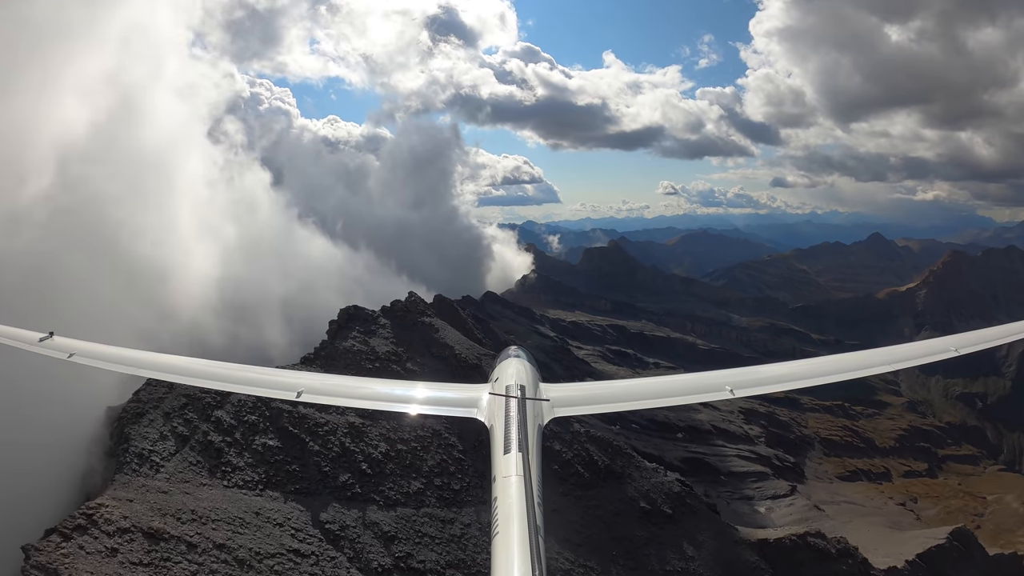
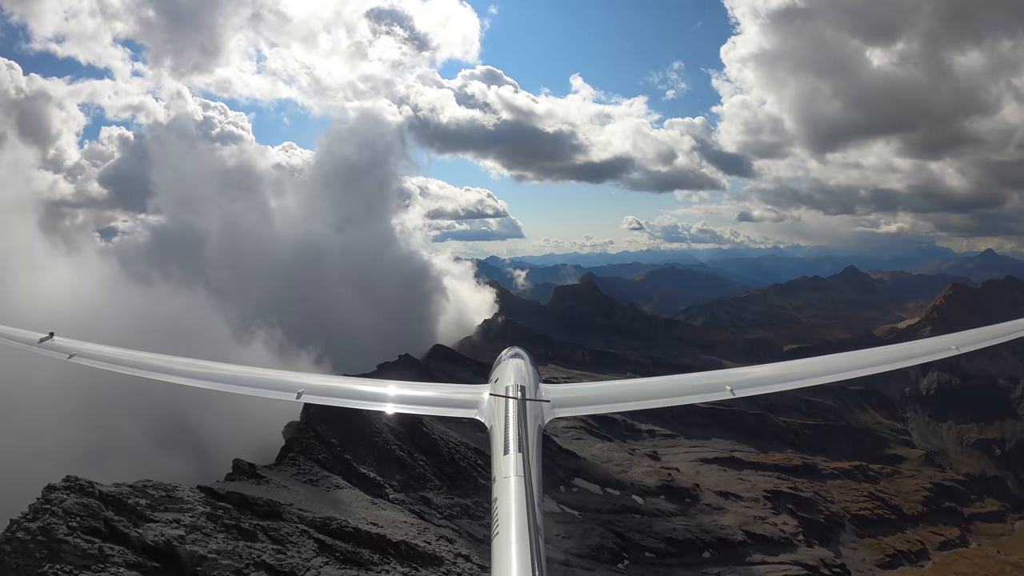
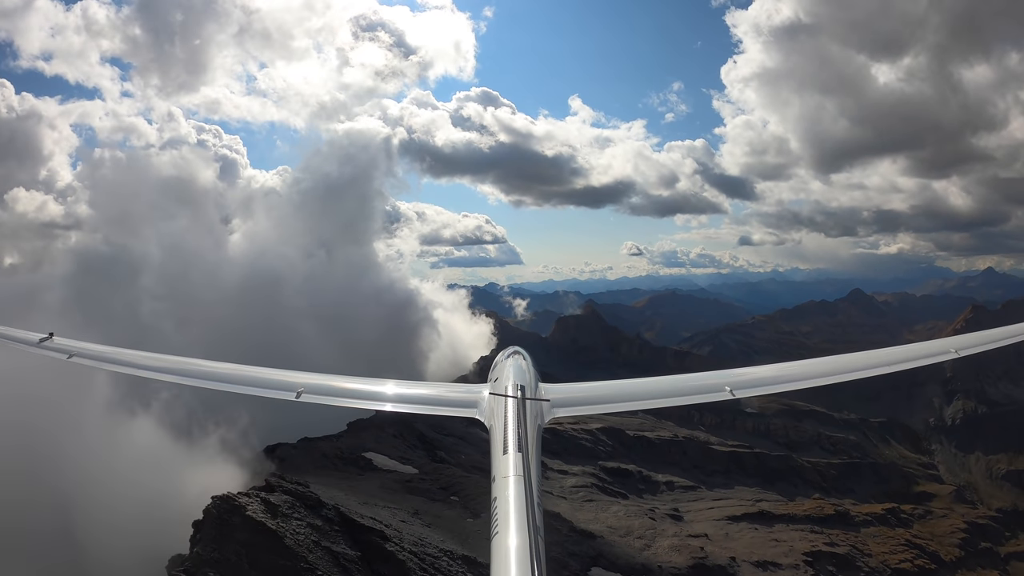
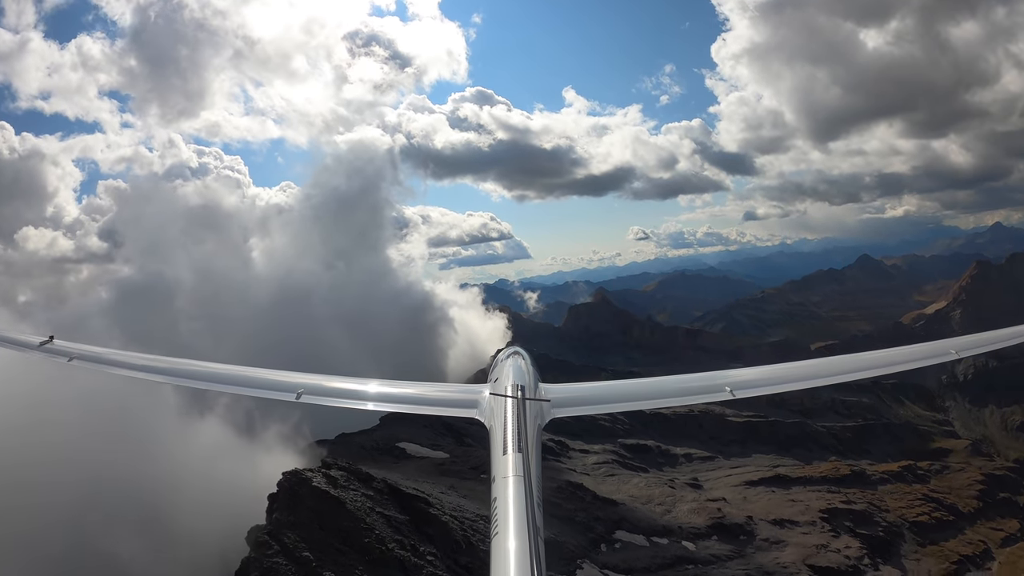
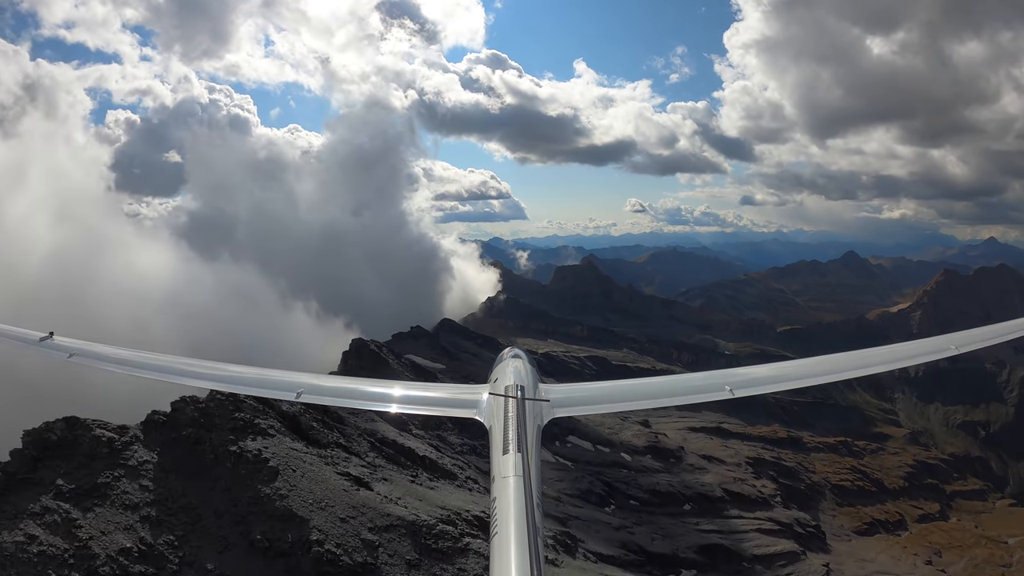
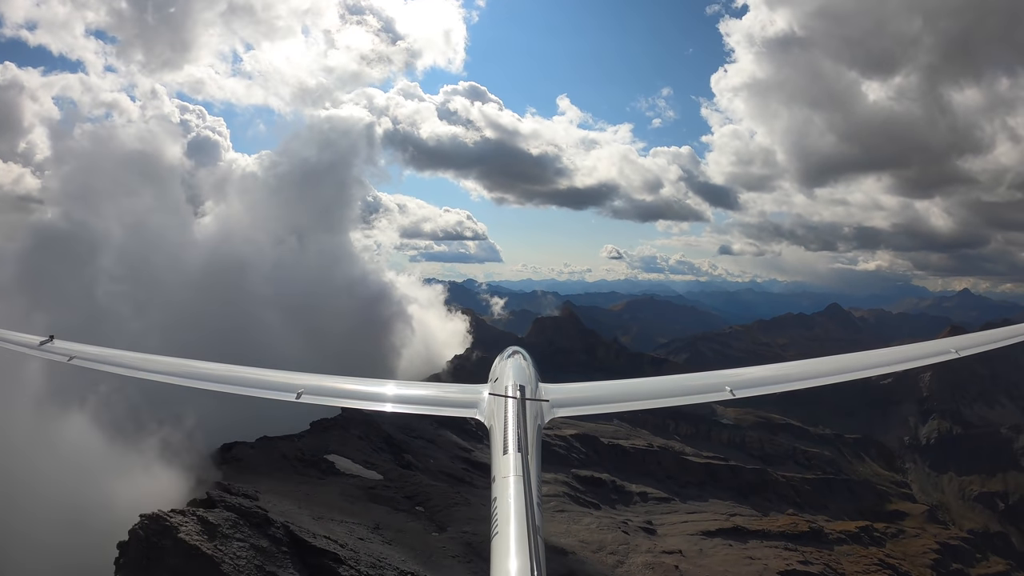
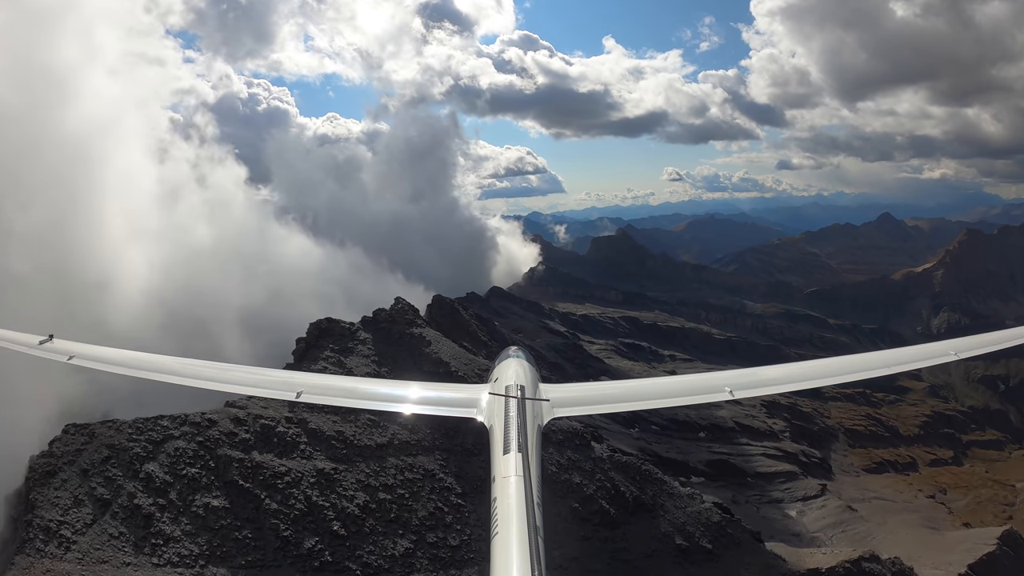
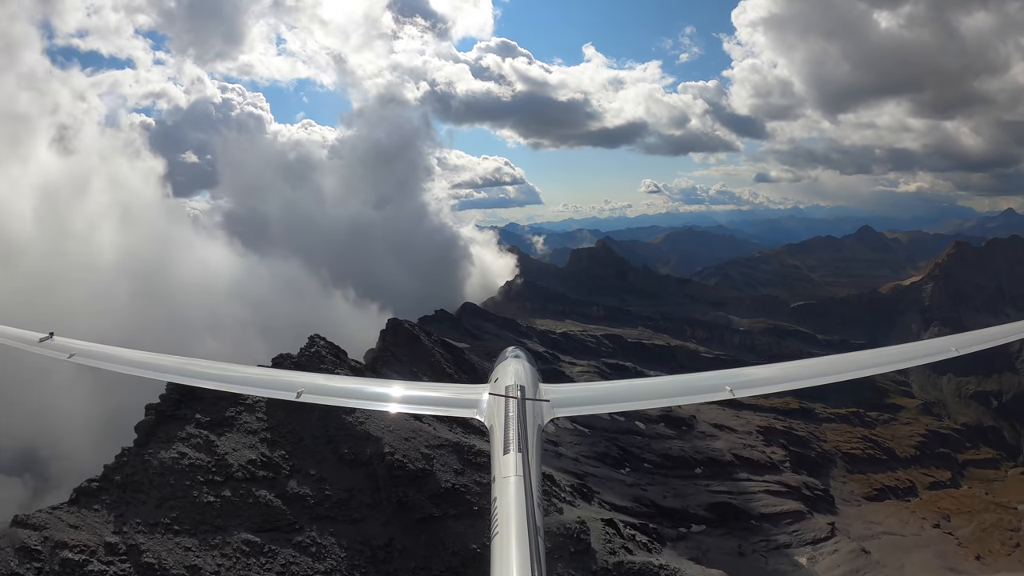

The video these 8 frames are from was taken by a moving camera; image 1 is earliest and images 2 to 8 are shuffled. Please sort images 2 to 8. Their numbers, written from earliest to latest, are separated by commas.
7, 8, 5, 2, 4, 3, 6
